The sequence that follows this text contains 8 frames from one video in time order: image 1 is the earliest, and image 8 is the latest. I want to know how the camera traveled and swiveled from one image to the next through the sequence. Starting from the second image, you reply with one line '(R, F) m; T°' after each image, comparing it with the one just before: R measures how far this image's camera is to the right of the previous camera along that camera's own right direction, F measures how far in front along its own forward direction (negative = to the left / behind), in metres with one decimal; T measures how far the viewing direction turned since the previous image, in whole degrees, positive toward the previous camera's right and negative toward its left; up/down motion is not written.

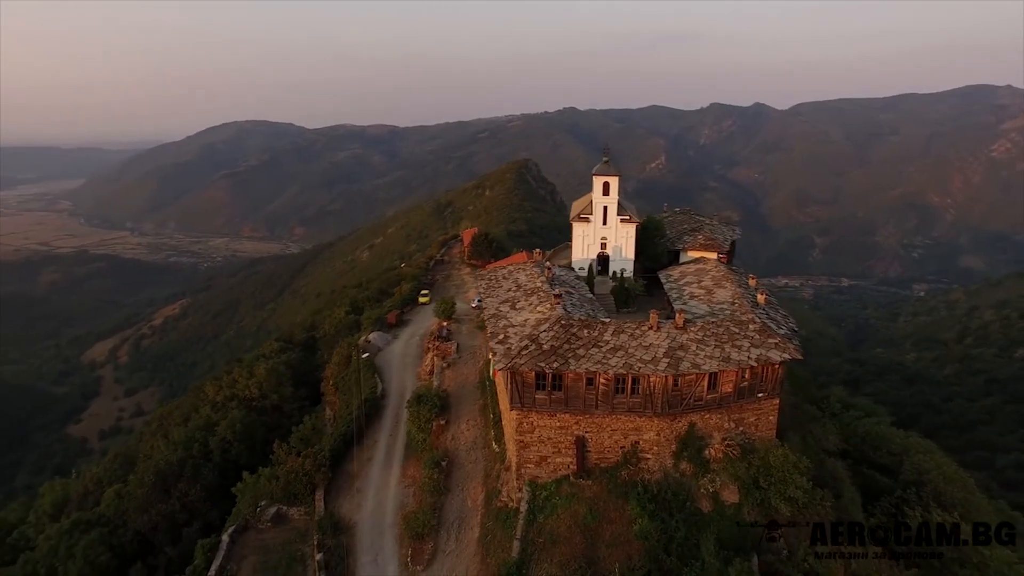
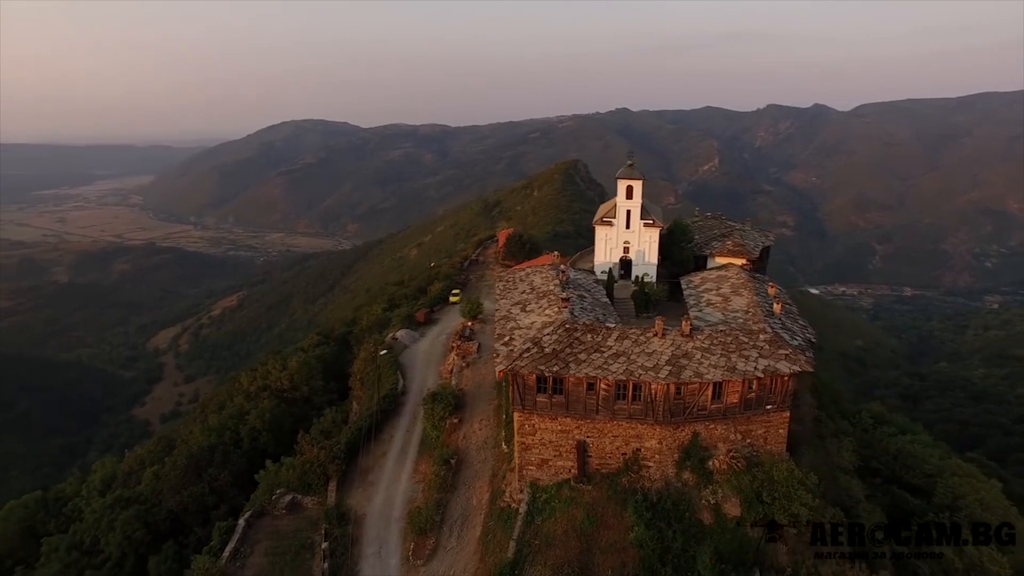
(+1.2, -0.1) m; -4°
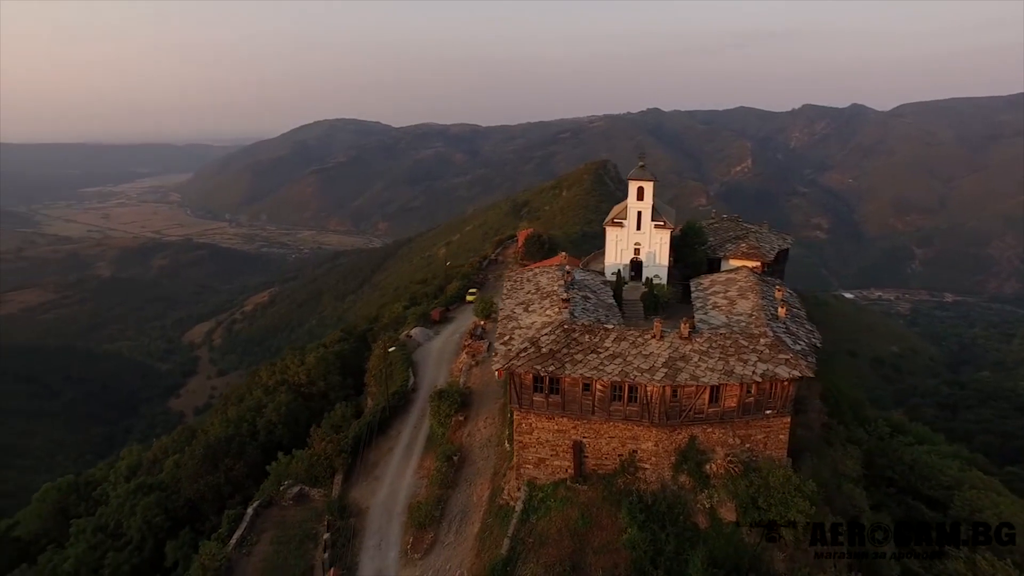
(+0.9, -0.2) m; -3°
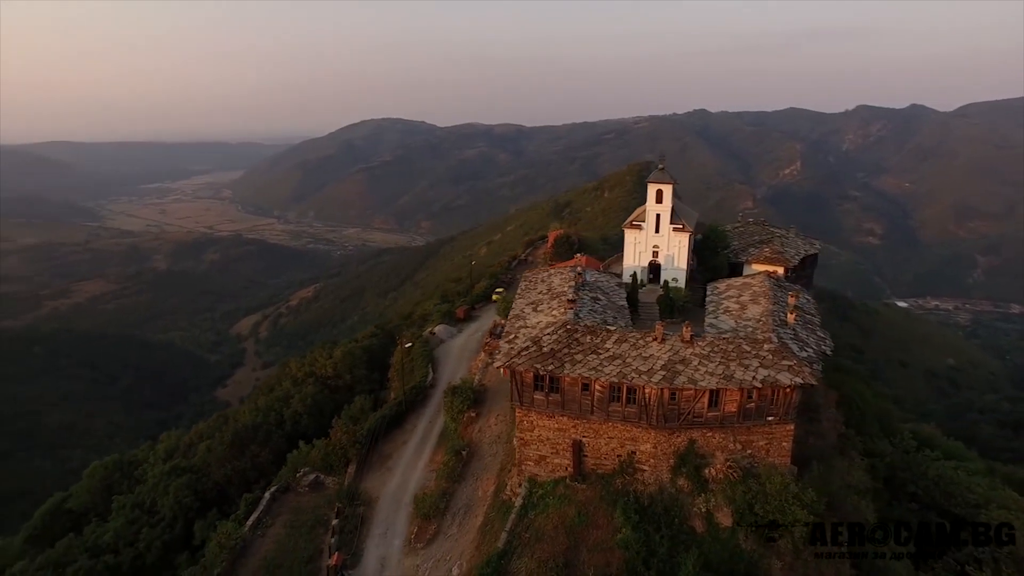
(+1.1, -0.3) m; -4°
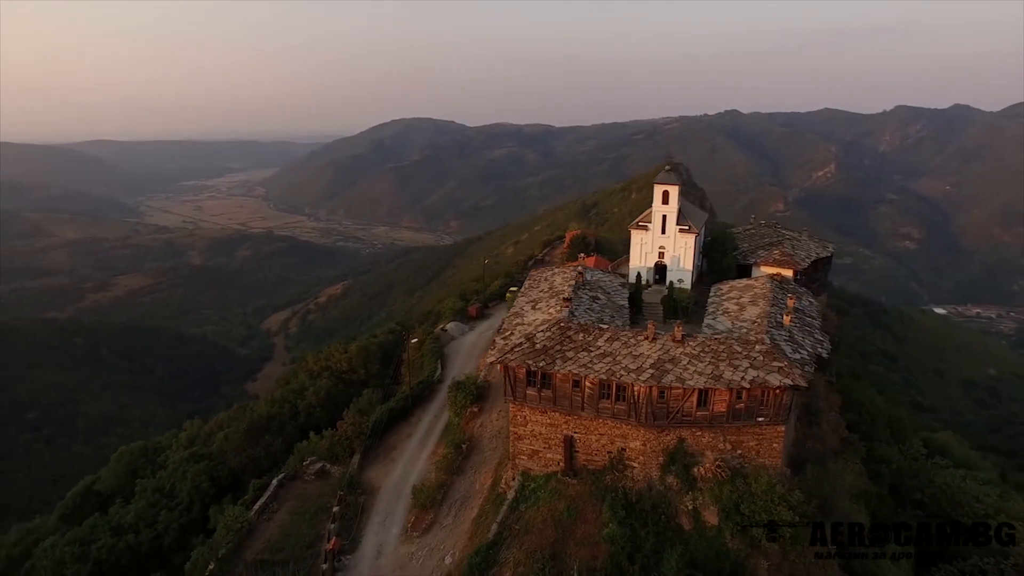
(+1.0, -0.4) m; -3°
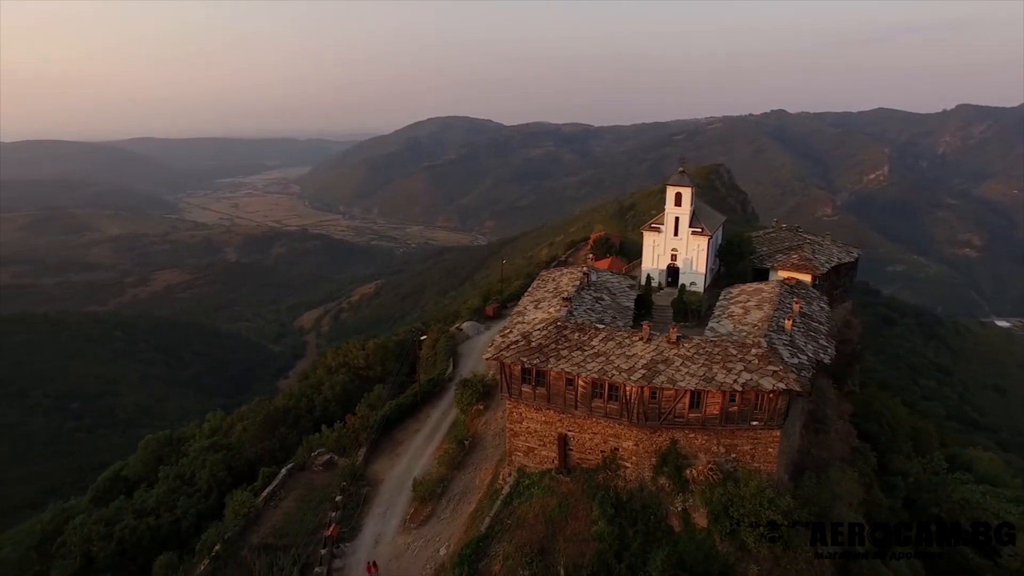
(+1.1, -0.2) m; -3°
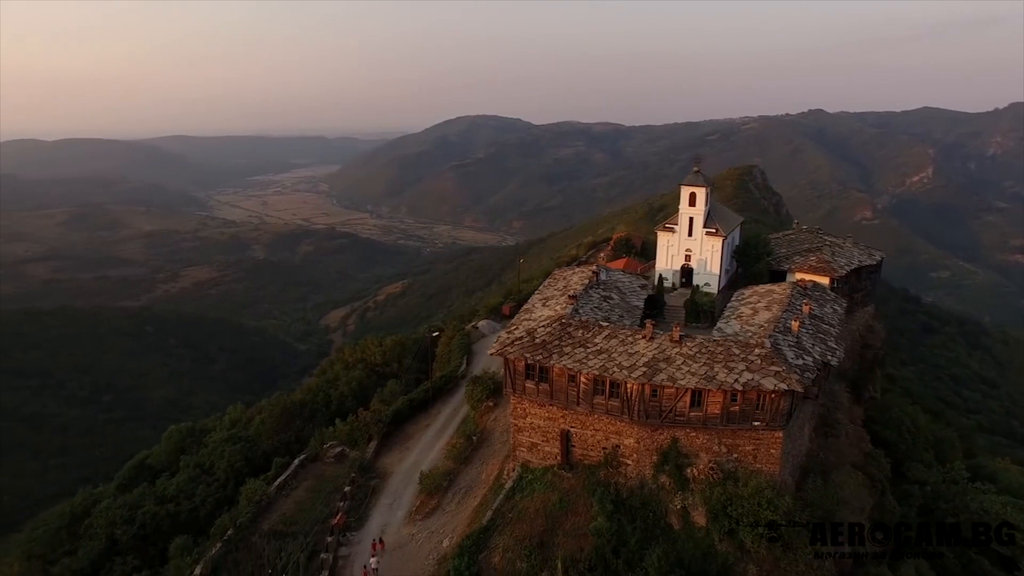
(+0.7, -0.3) m; -3°
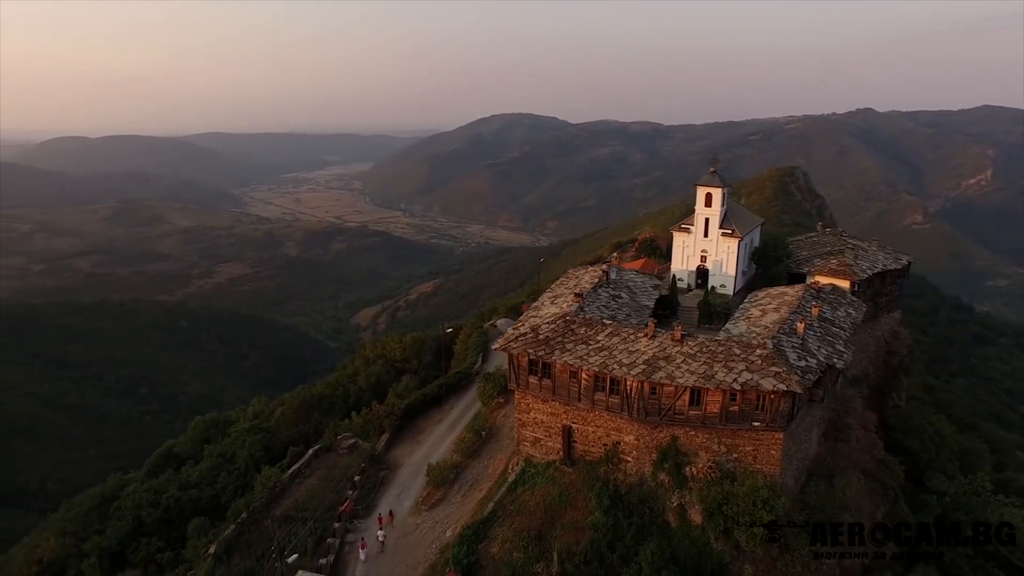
(+0.9, -0.4) m; -3°
